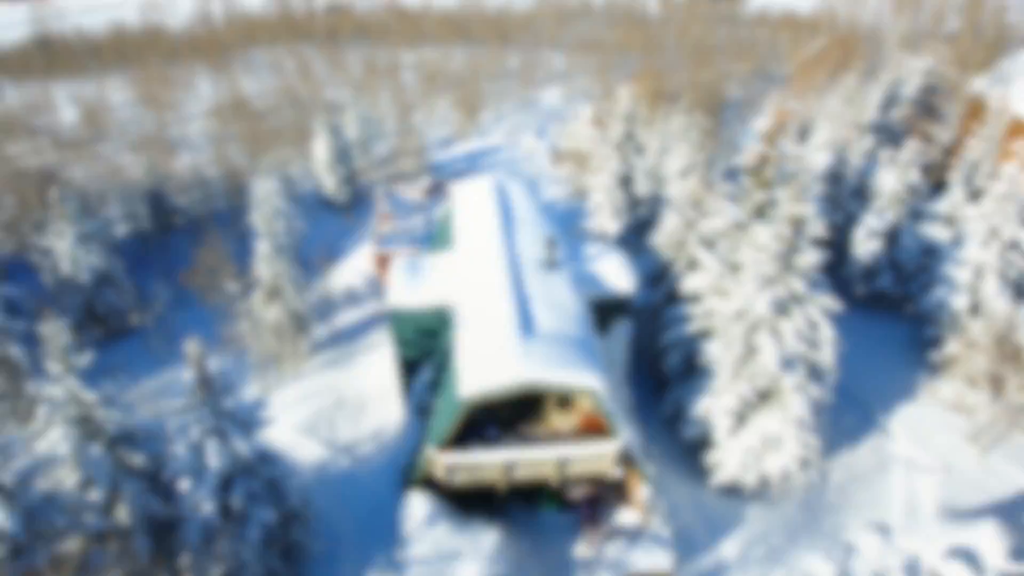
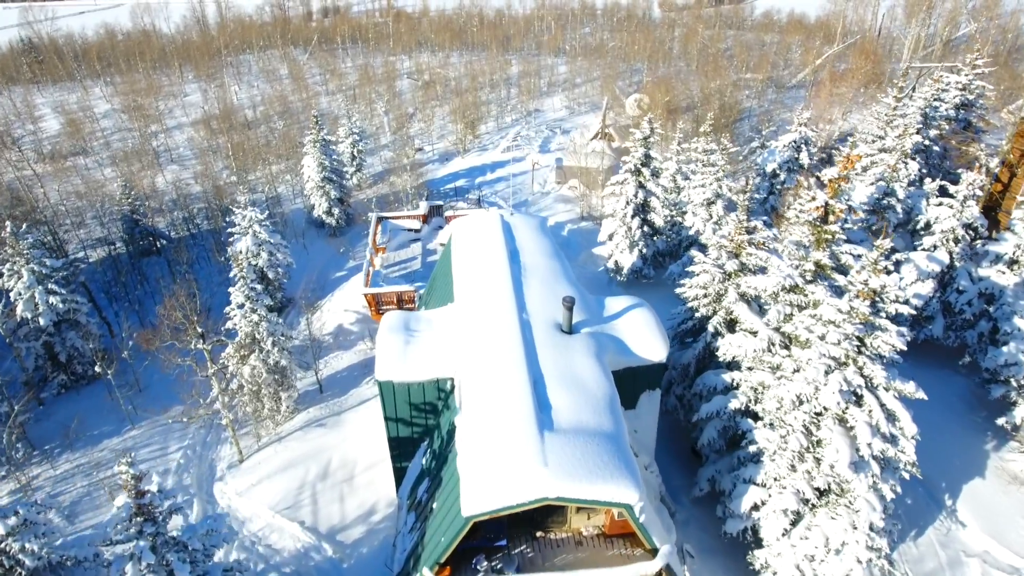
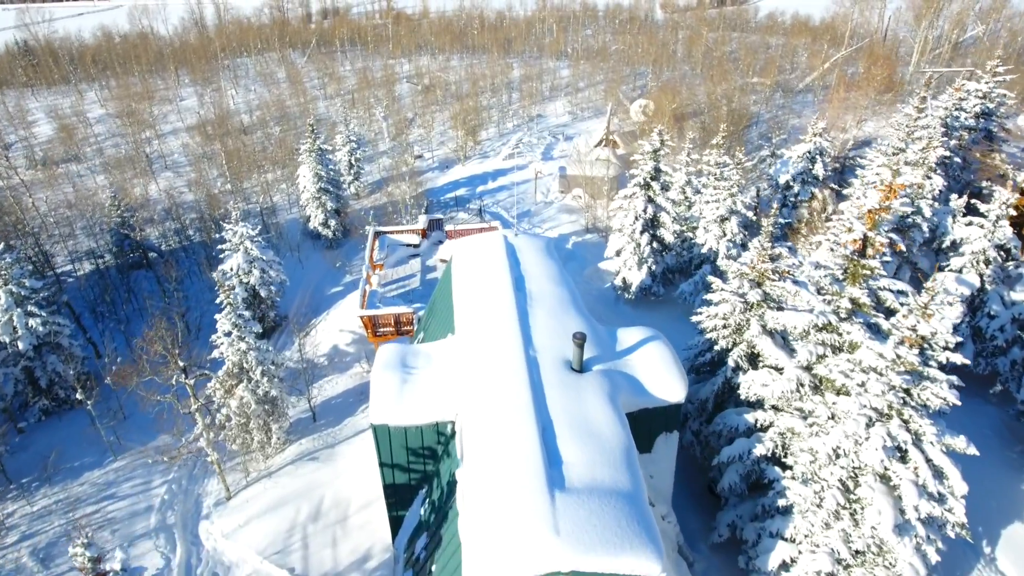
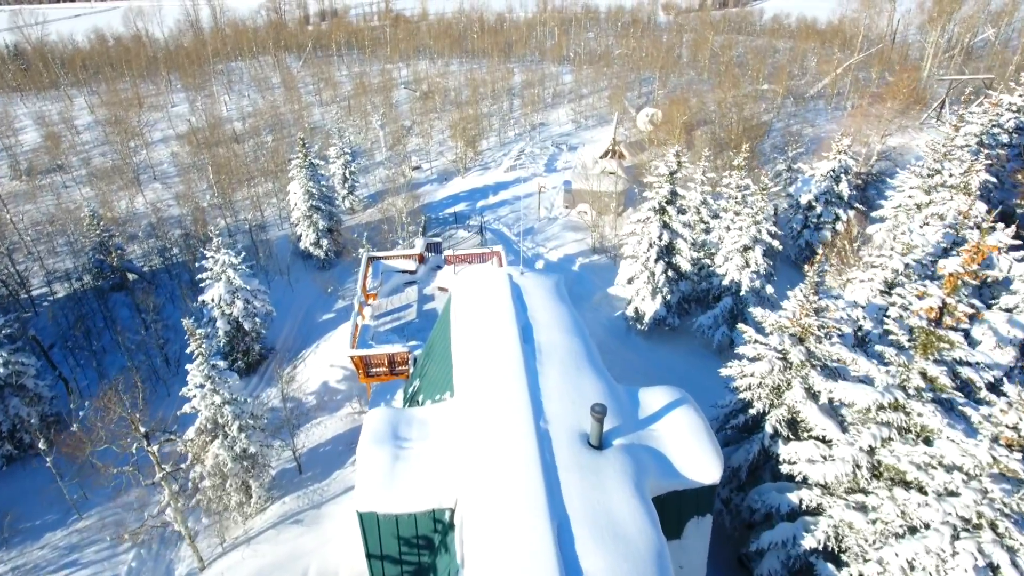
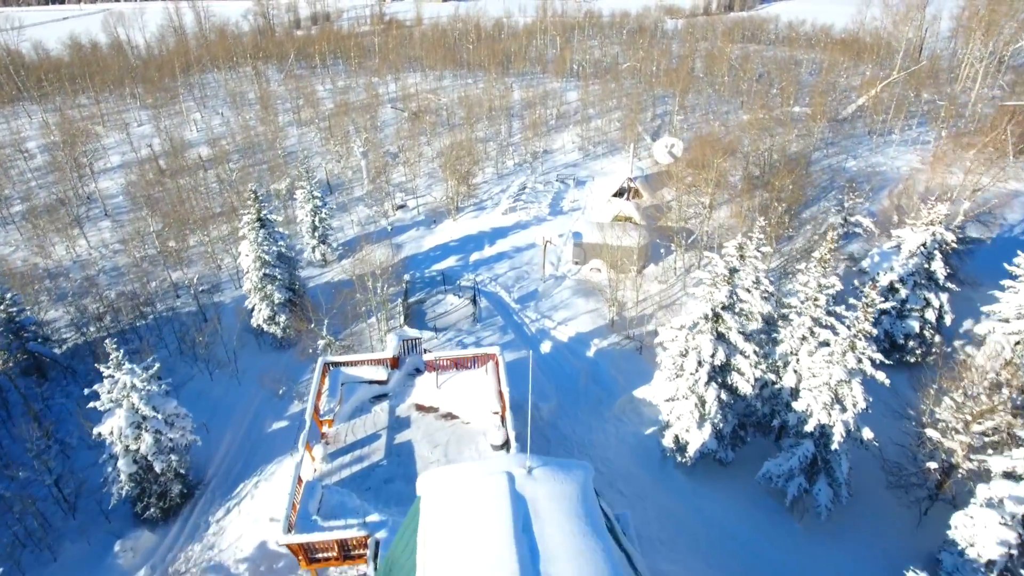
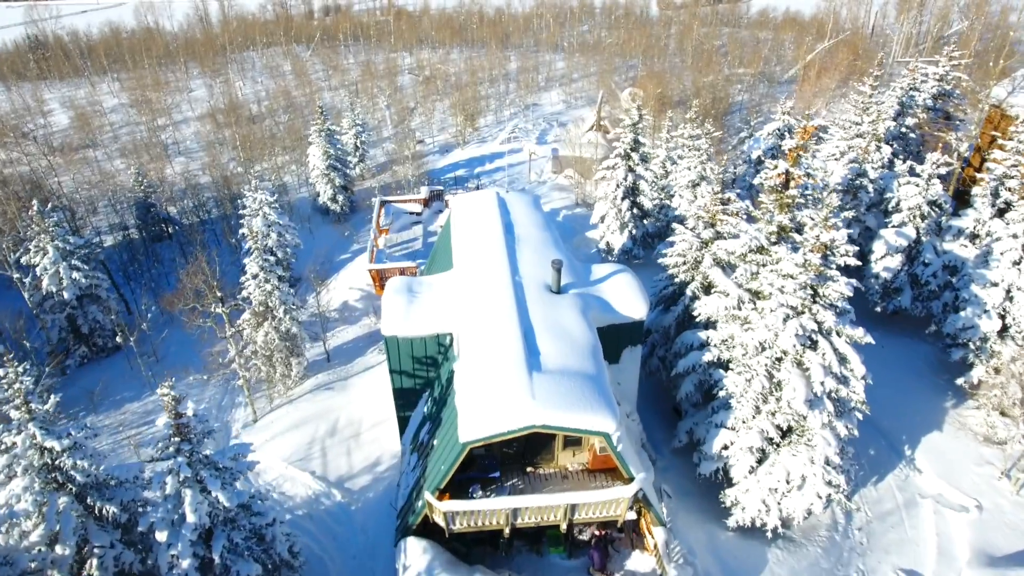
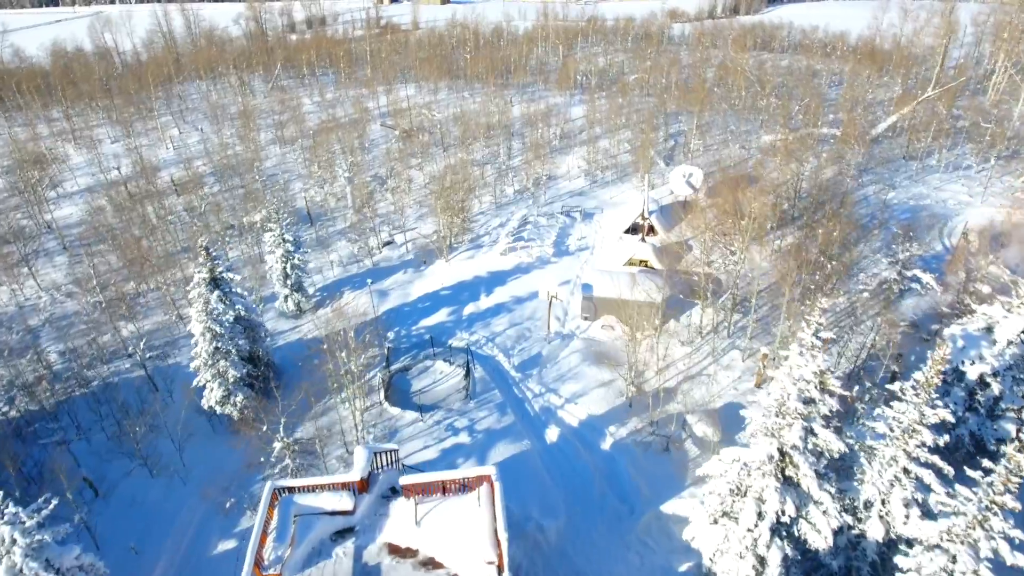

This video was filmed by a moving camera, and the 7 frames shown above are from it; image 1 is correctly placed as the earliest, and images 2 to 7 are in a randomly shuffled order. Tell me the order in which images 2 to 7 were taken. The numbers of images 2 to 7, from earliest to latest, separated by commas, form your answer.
6, 2, 3, 4, 5, 7
